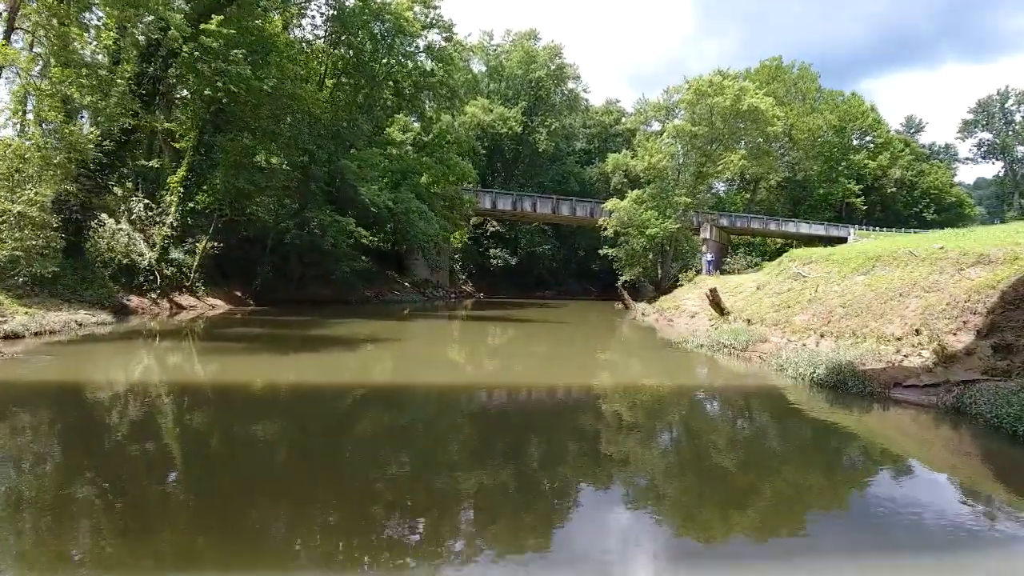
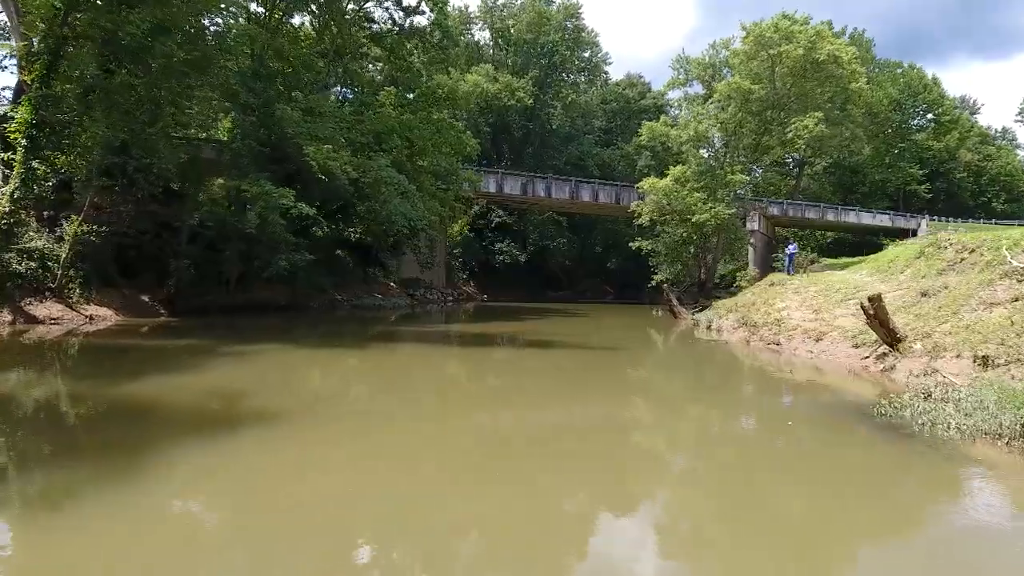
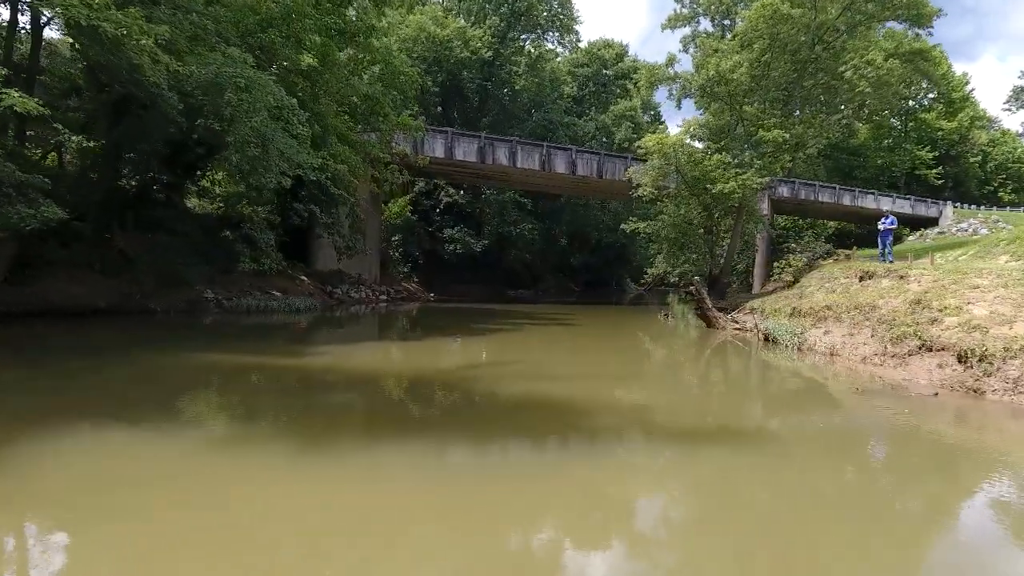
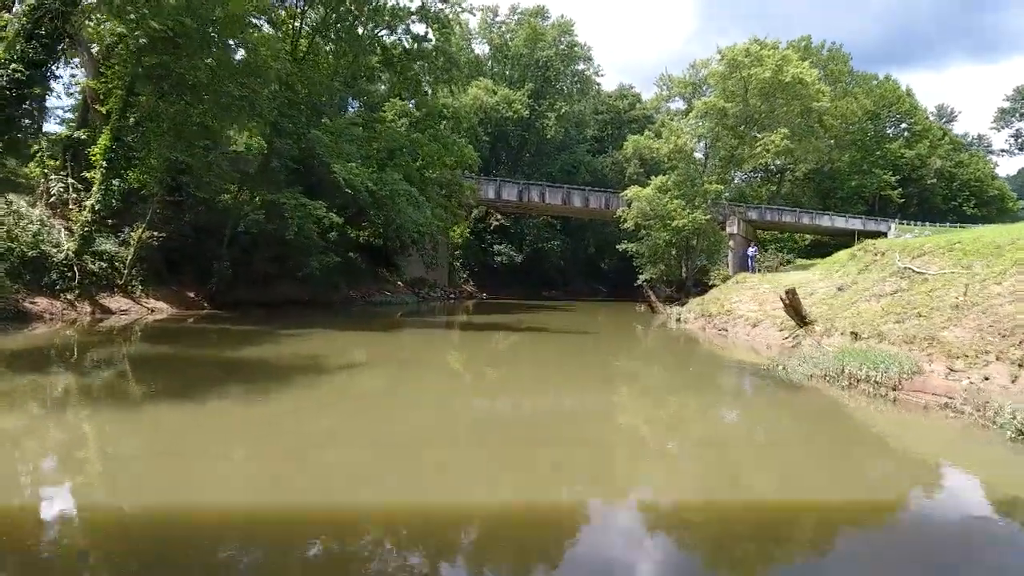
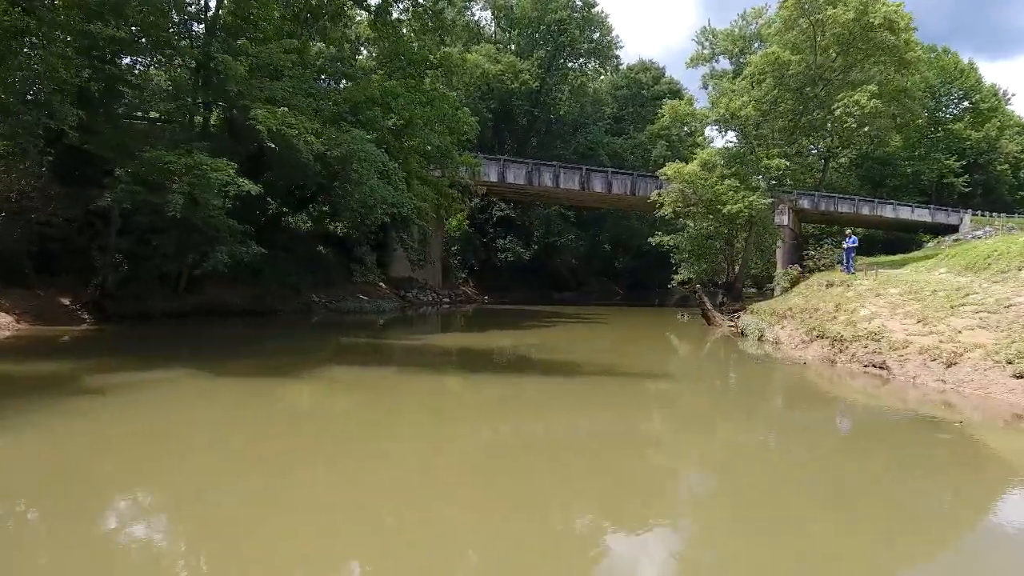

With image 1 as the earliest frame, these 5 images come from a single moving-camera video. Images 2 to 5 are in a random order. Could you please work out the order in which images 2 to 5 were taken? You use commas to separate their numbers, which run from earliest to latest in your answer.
4, 2, 5, 3
